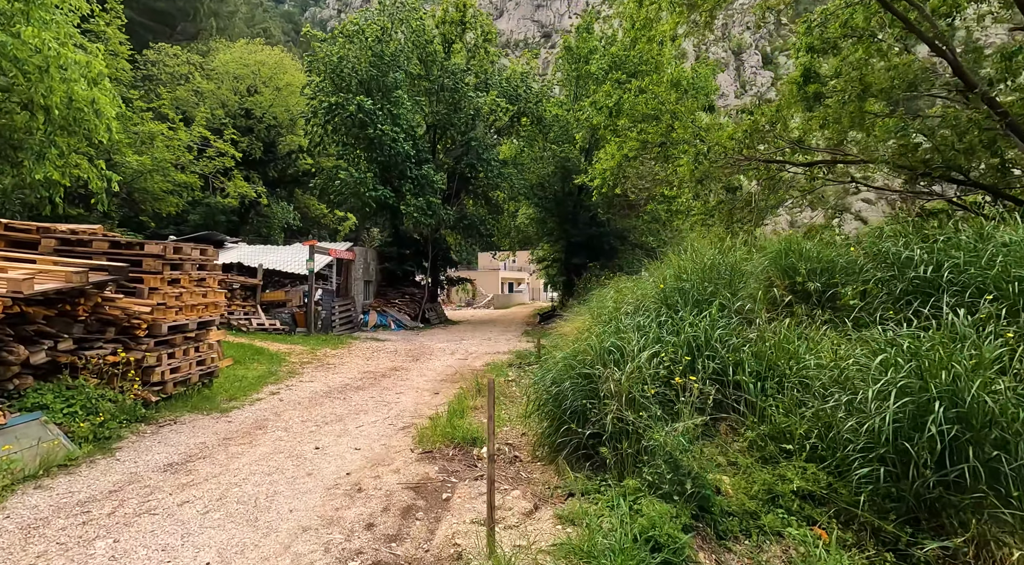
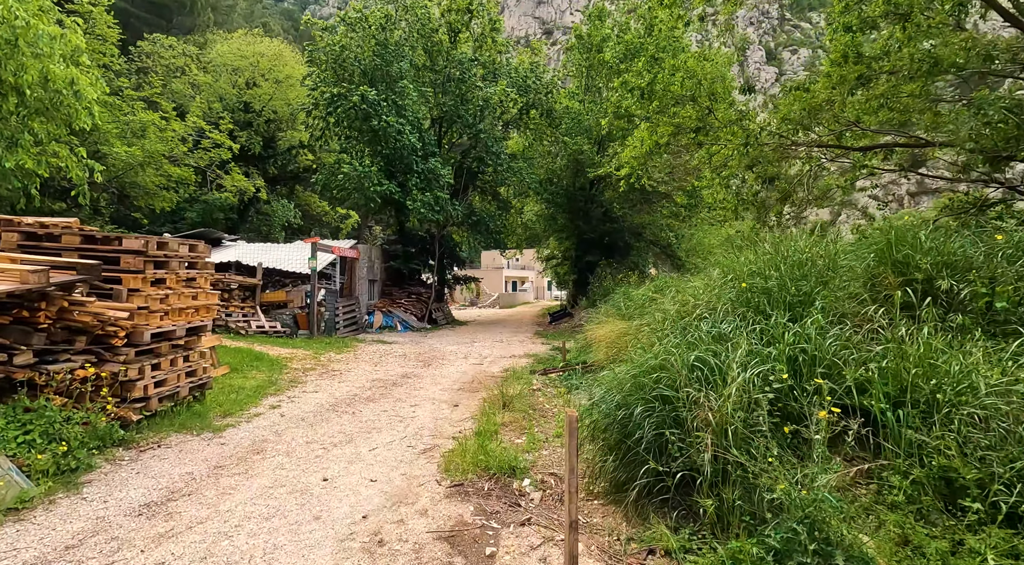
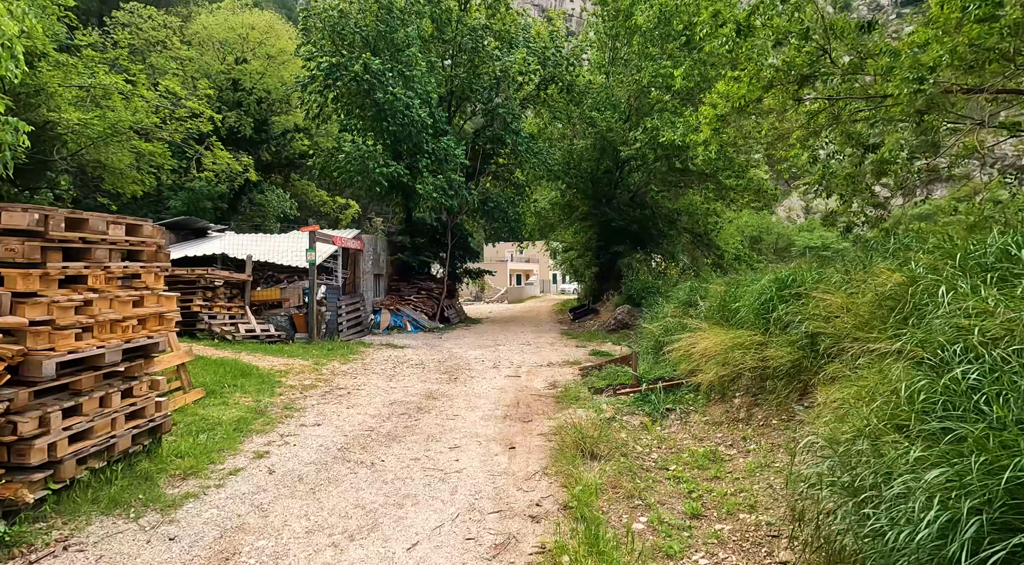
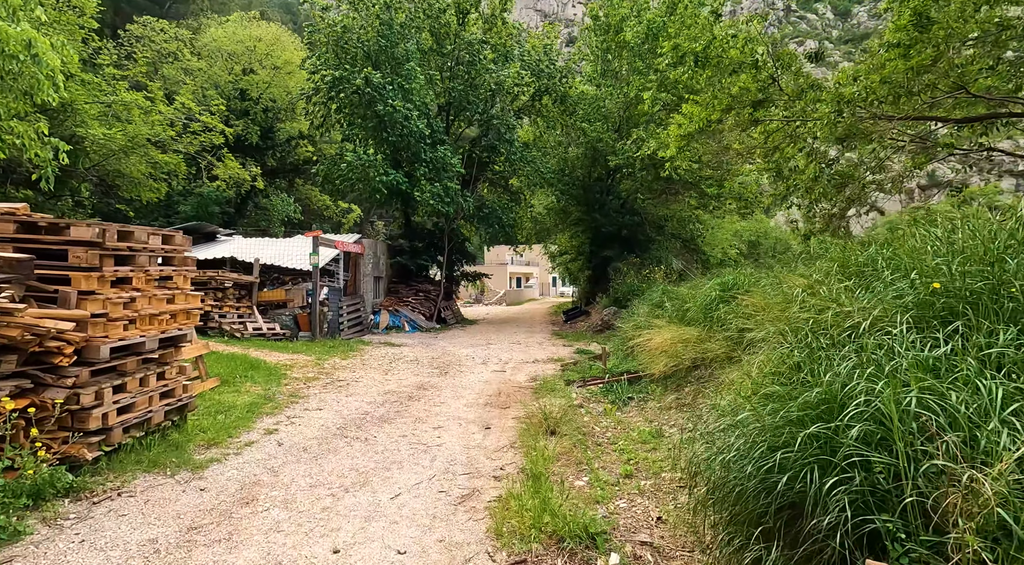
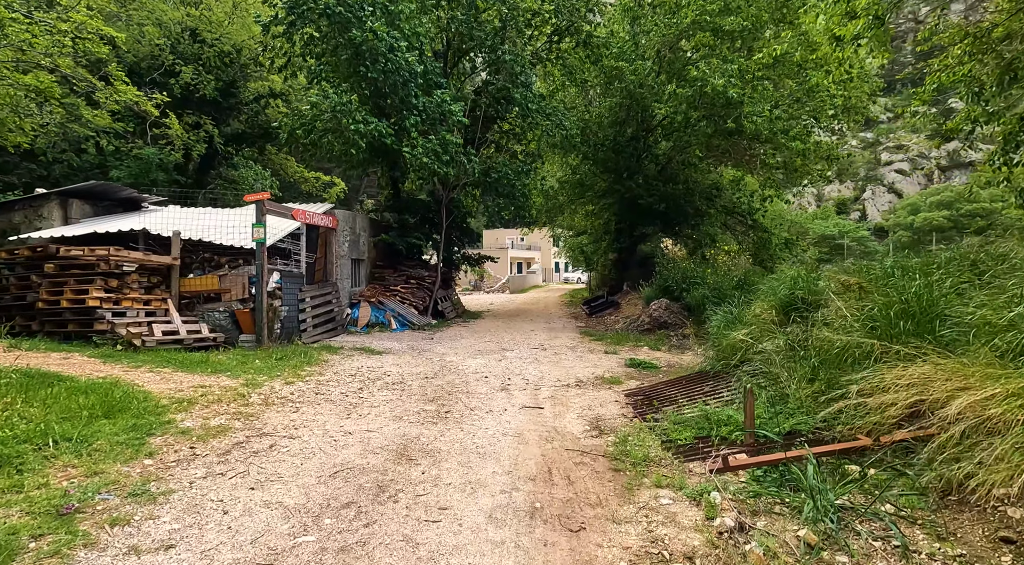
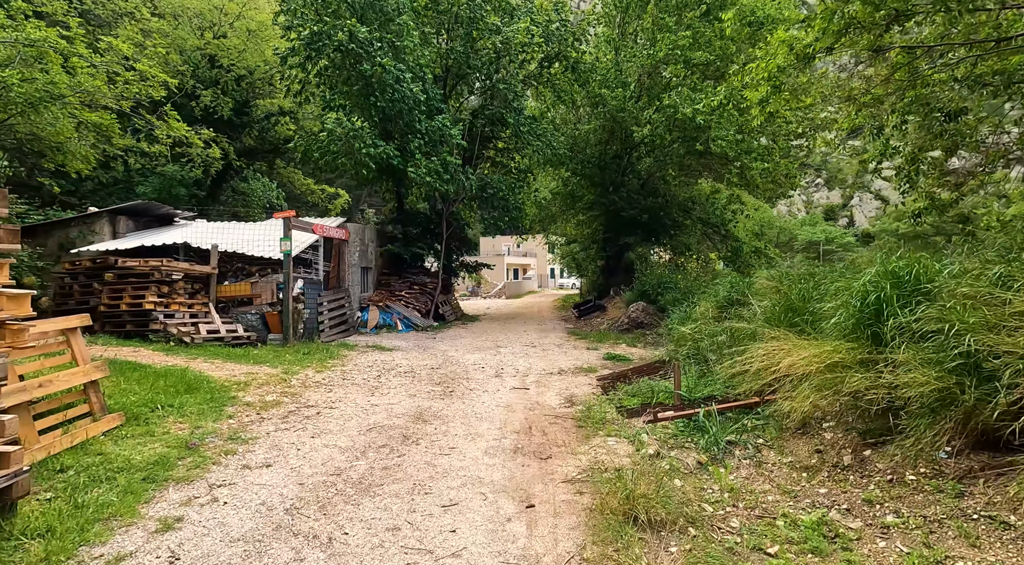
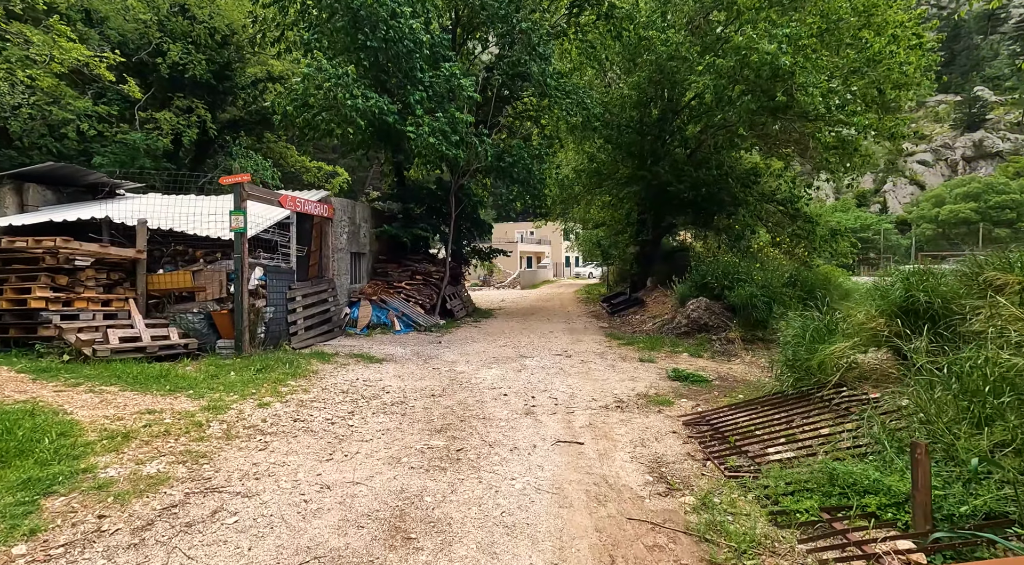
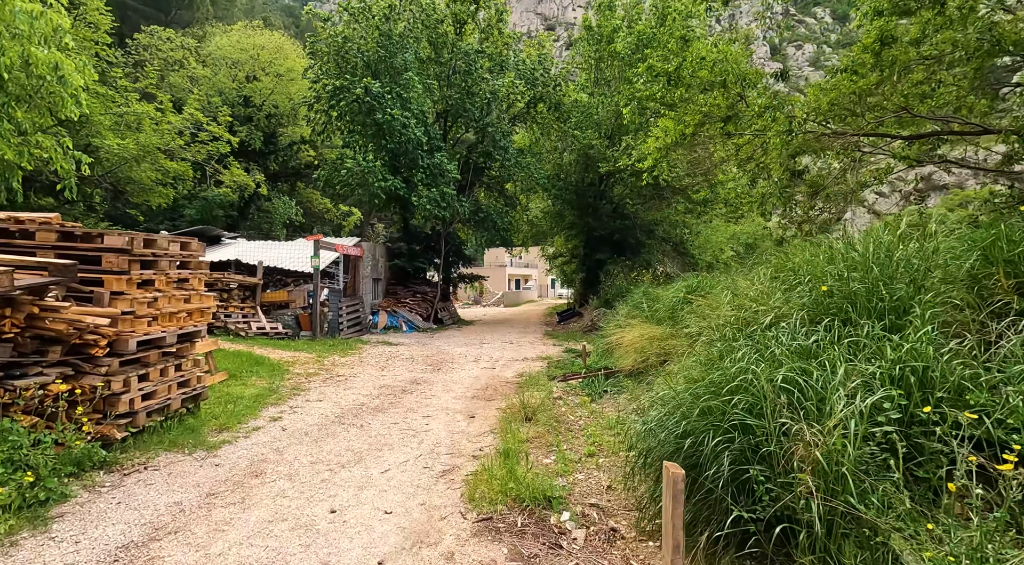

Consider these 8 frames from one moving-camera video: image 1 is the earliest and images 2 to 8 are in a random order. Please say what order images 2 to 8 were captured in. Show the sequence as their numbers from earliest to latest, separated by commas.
2, 8, 4, 3, 6, 5, 7
